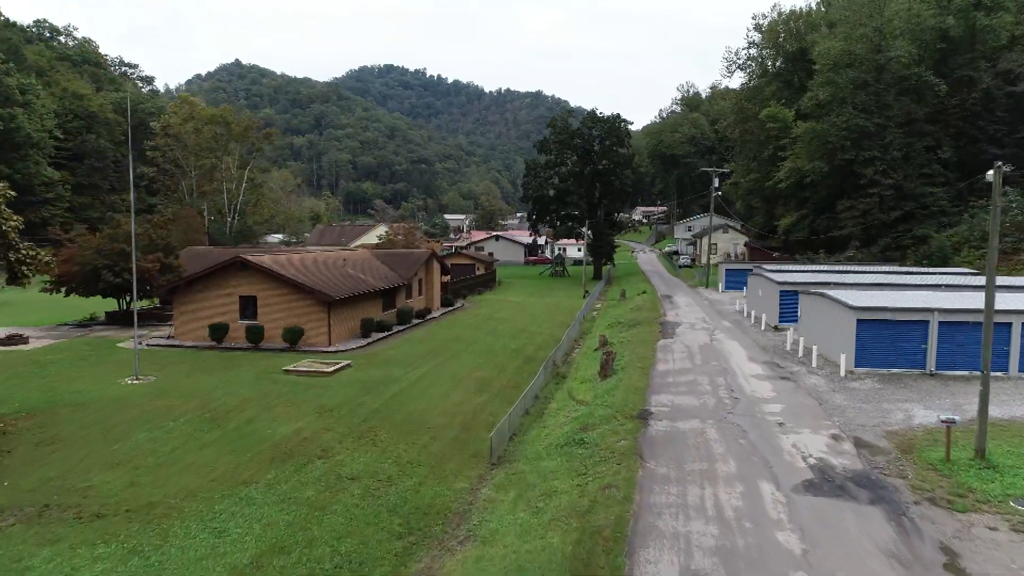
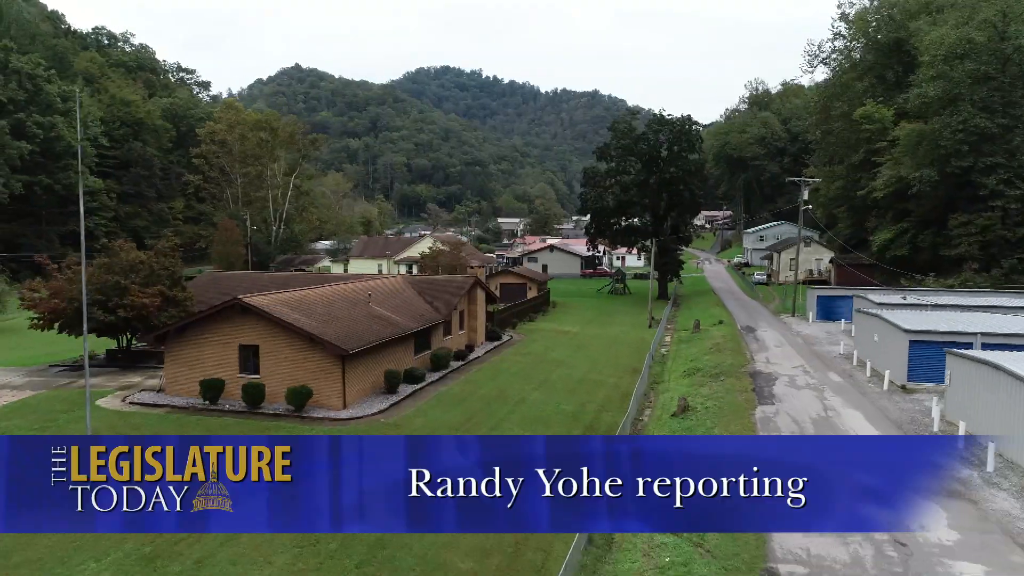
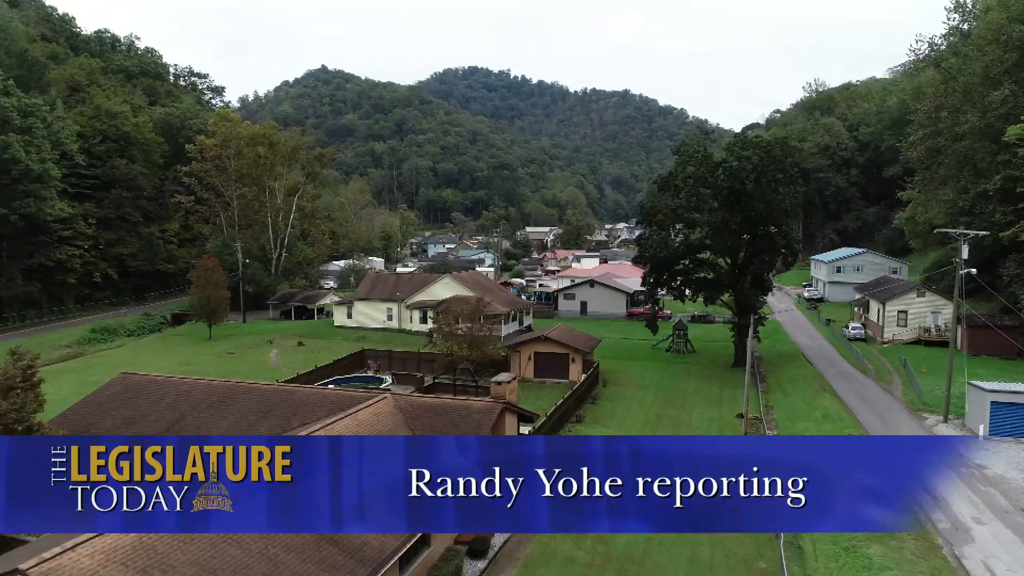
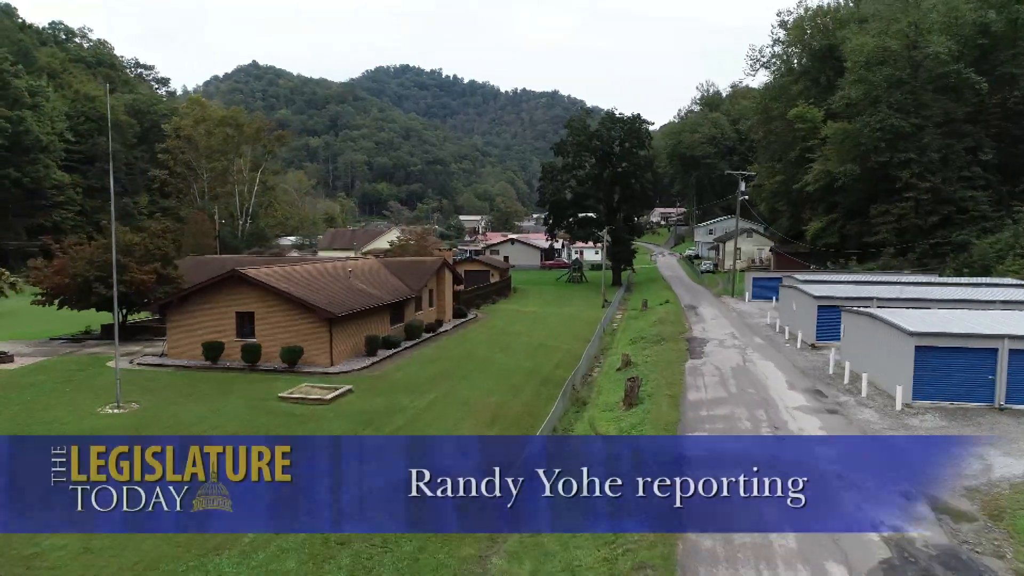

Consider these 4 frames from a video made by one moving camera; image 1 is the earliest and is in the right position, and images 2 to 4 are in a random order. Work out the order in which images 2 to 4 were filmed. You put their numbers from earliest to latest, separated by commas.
4, 2, 3
